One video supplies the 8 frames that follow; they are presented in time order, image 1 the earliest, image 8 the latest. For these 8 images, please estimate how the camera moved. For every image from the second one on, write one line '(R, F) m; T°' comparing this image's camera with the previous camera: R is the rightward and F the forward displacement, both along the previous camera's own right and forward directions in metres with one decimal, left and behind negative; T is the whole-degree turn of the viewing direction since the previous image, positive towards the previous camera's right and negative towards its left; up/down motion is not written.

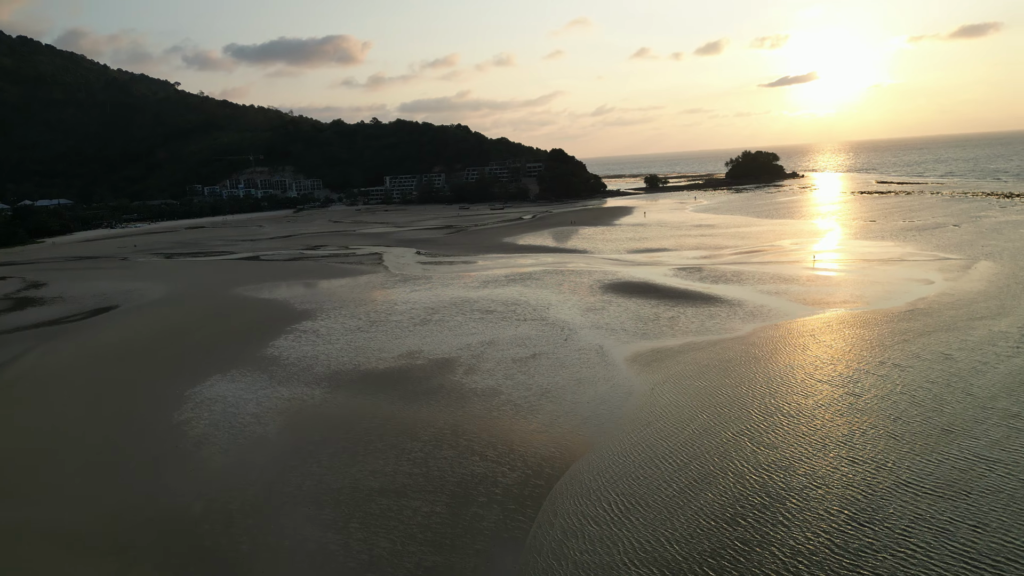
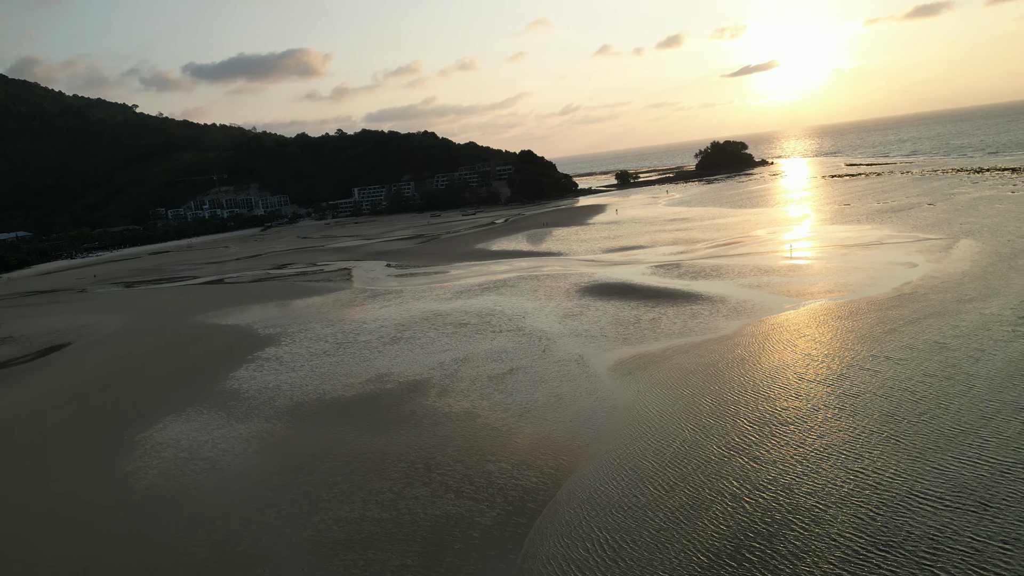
(+0.2, +1.0) m; +2°
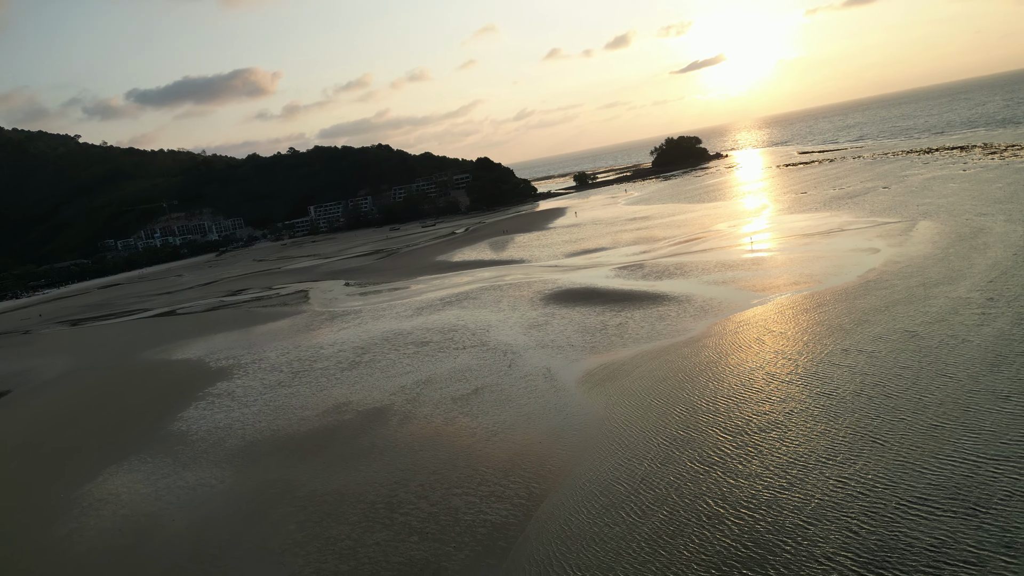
(+0.2, +0.7) m; +3°
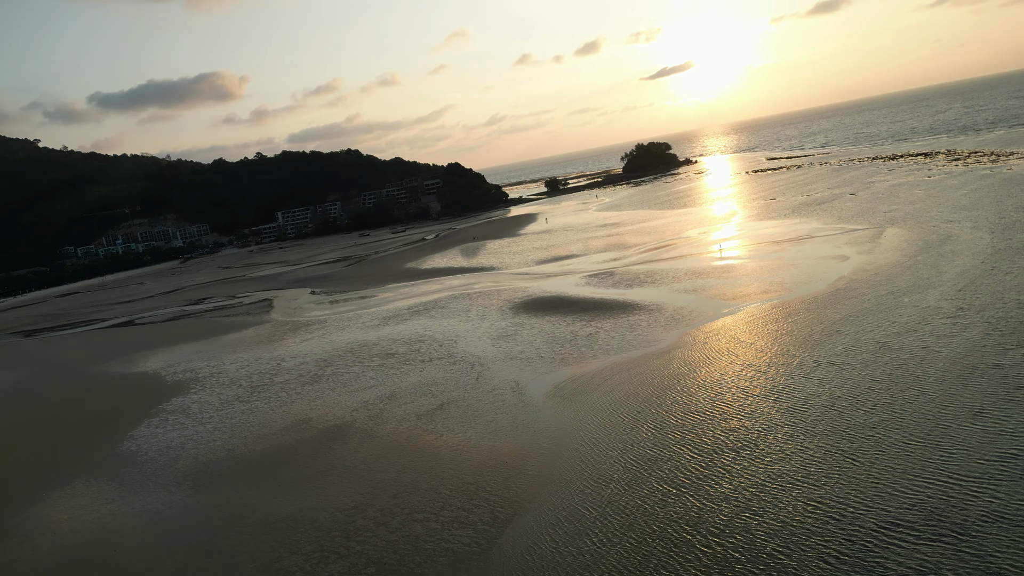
(+0.1, +0.5) m; +2°
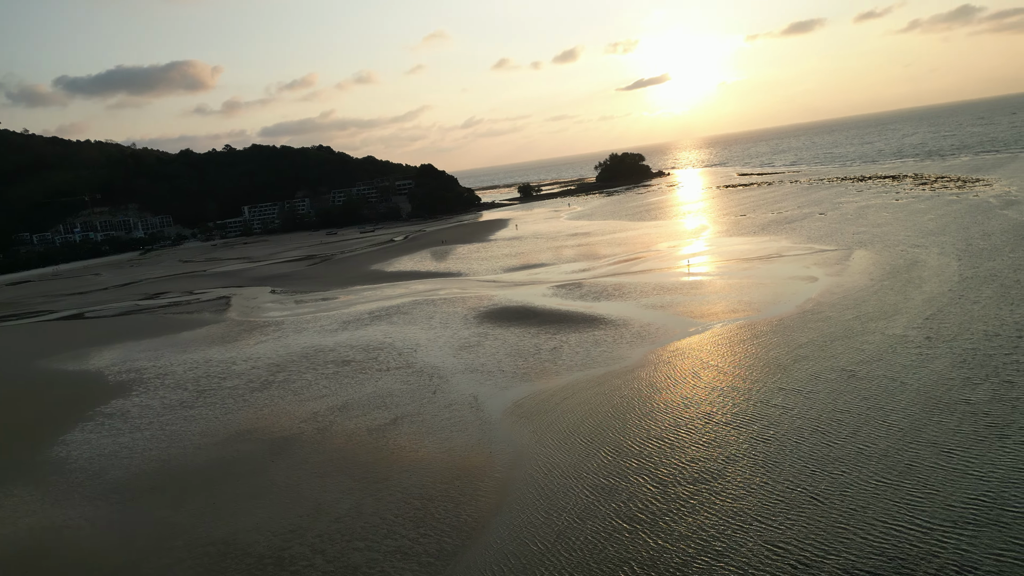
(+0.2, +0.6) m; +2°
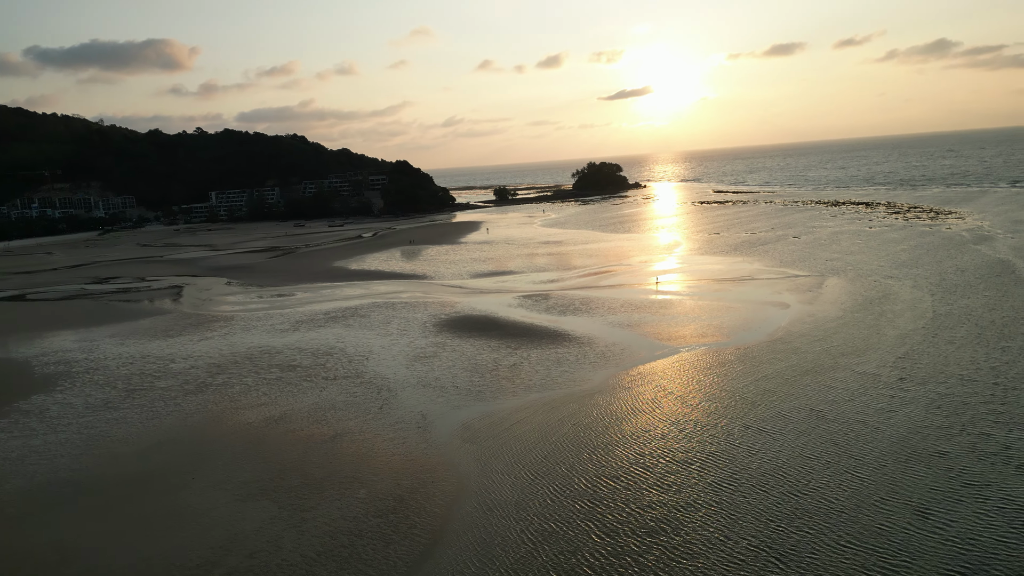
(+0.2, +0.9) m; +2°
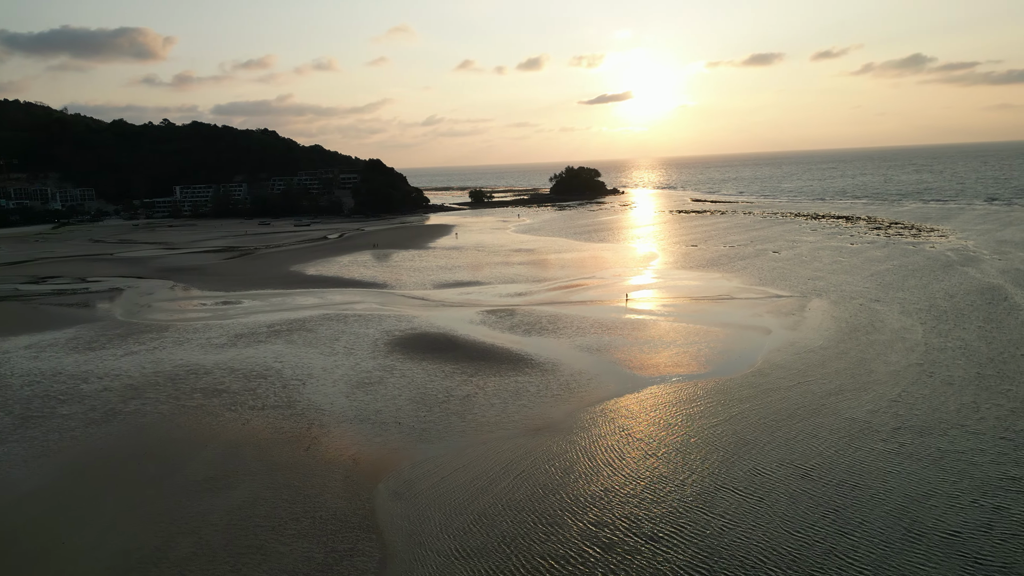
(+0.4, +1.8) m; +2°
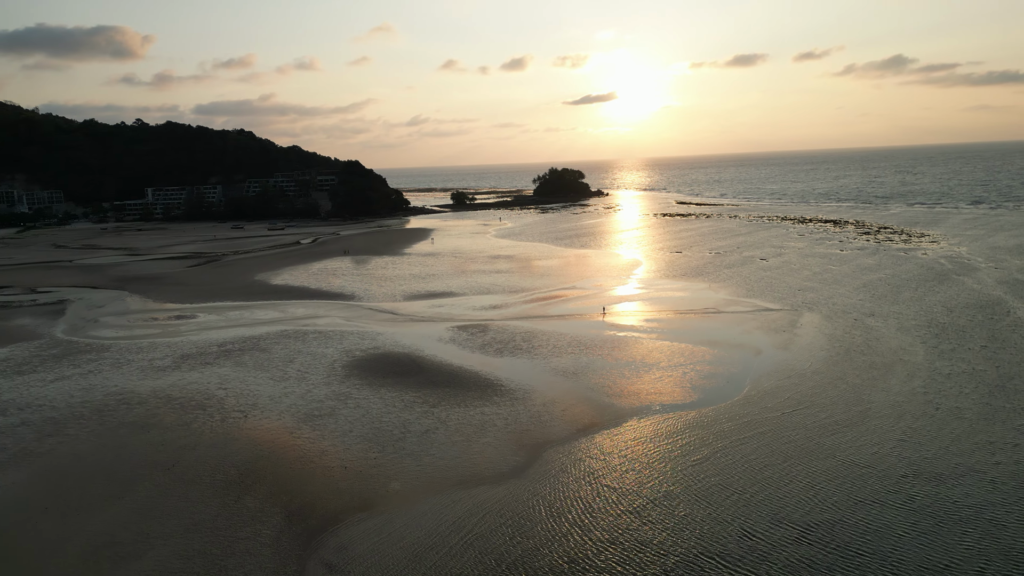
(+0.4, +1.5) m; +1°
